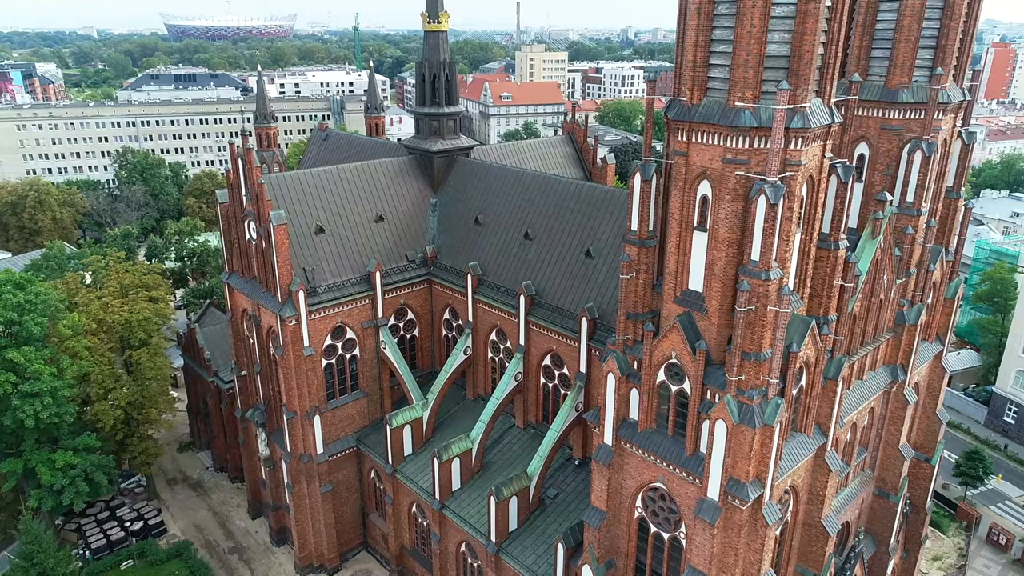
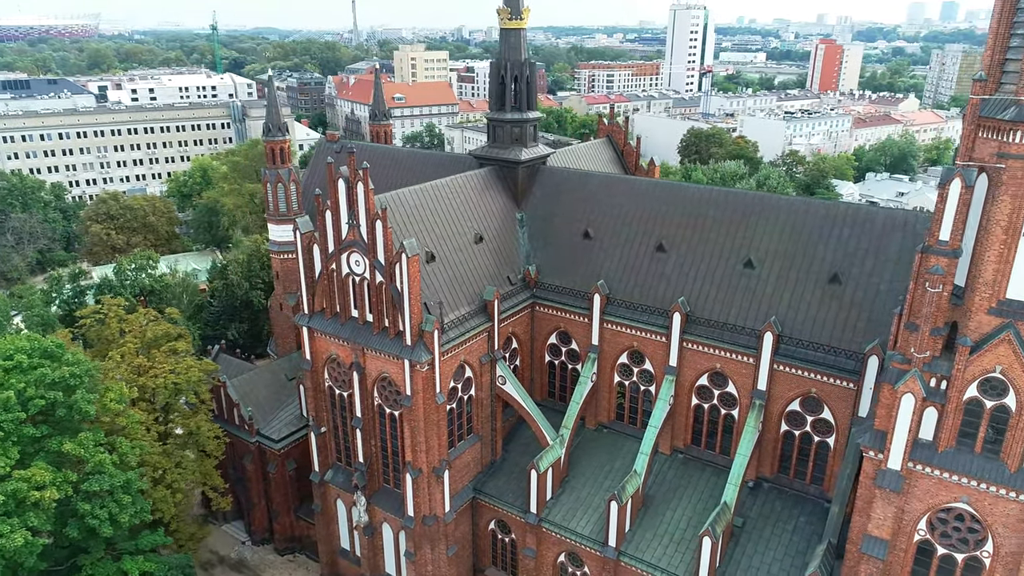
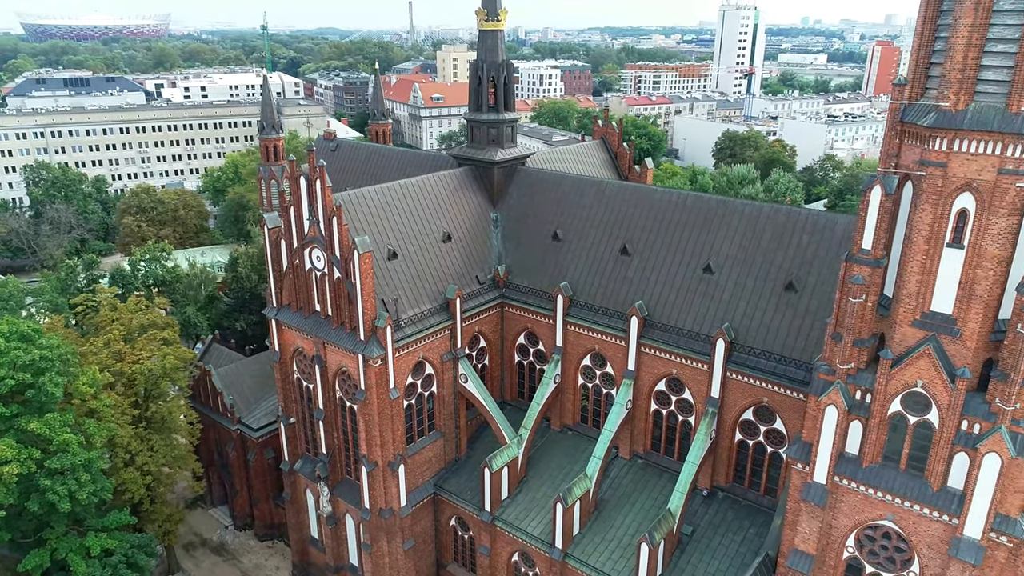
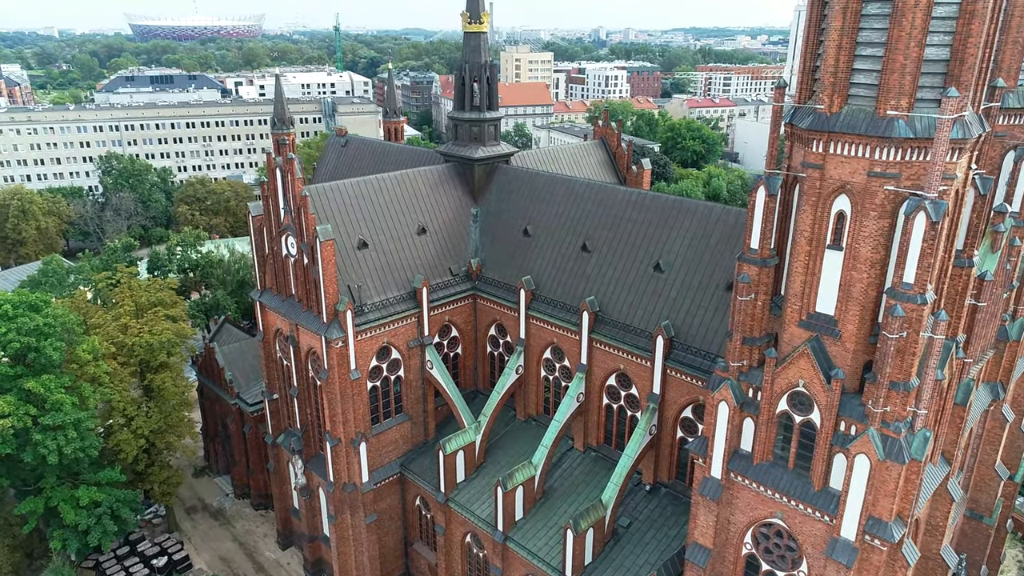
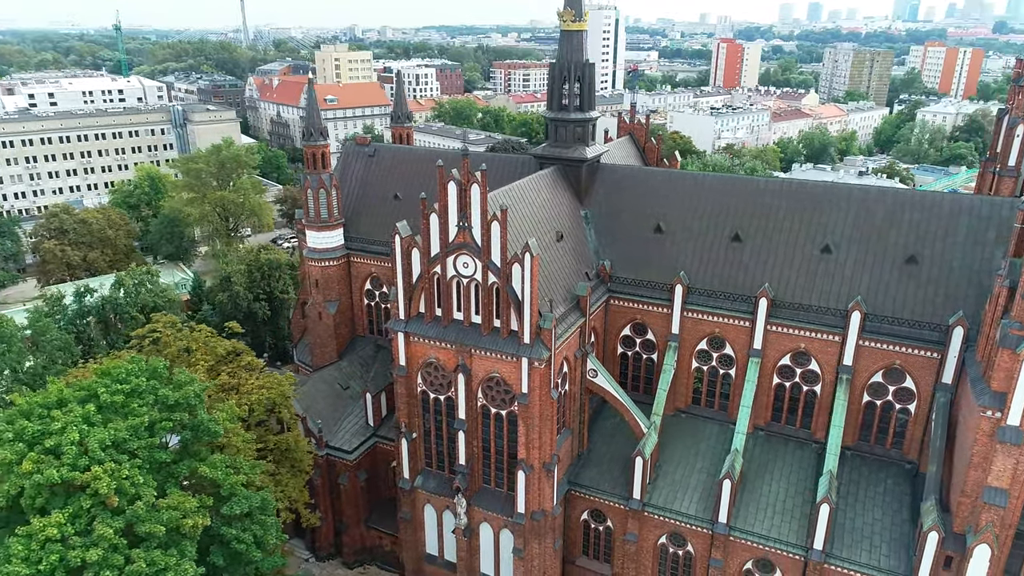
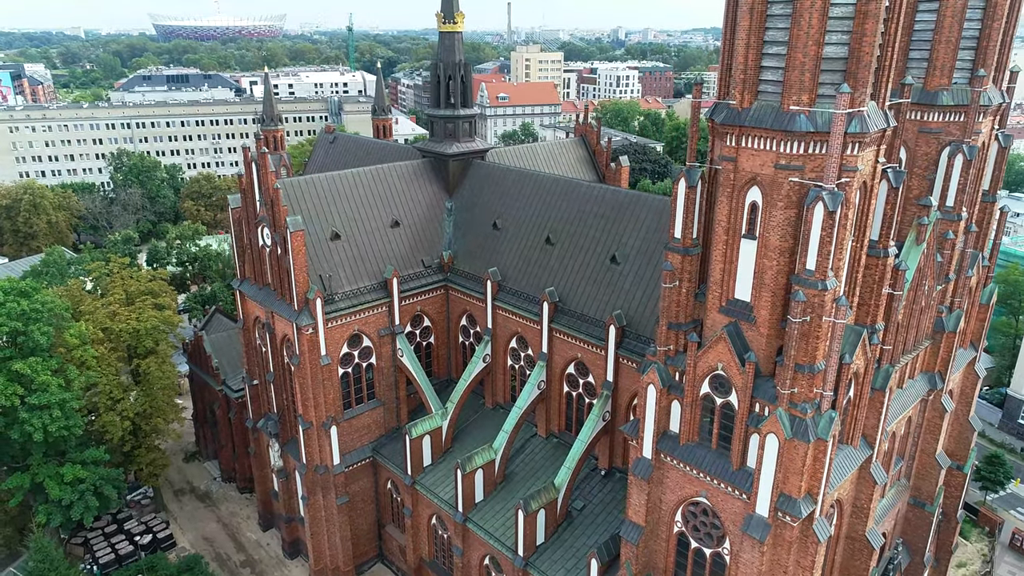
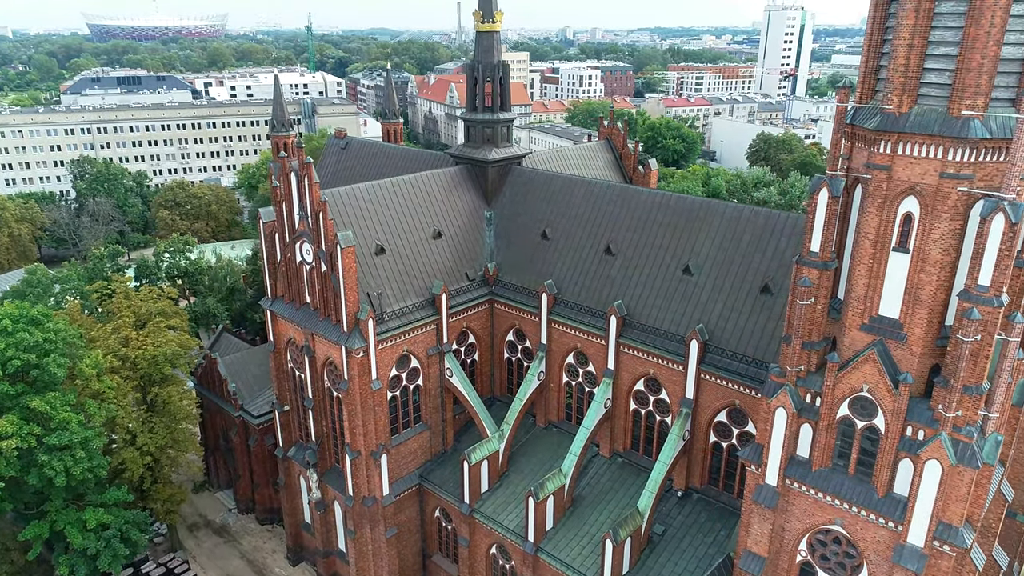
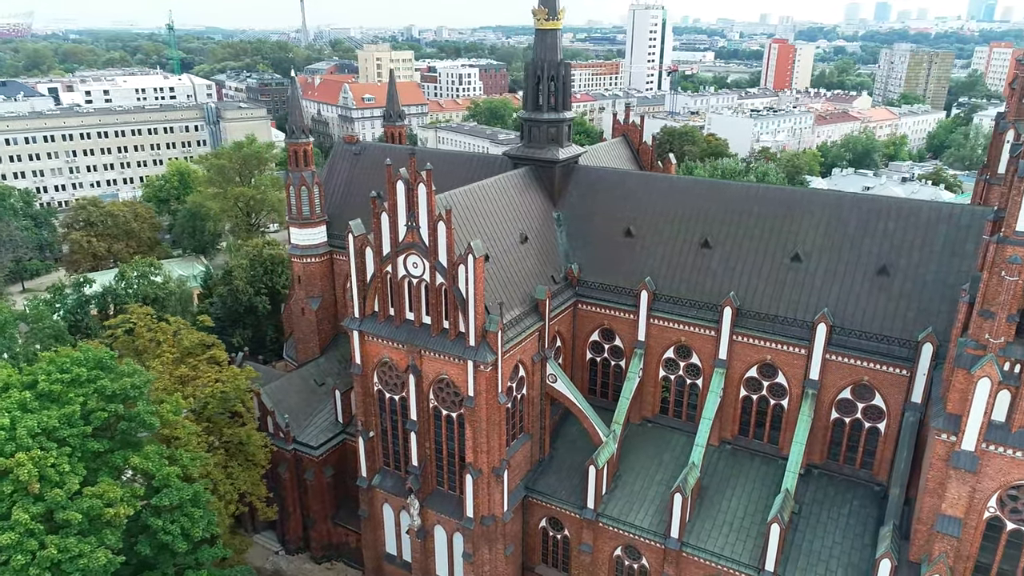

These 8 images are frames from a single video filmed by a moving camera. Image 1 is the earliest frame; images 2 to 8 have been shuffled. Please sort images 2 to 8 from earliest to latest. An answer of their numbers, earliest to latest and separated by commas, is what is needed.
6, 4, 7, 3, 2, 8, 5
